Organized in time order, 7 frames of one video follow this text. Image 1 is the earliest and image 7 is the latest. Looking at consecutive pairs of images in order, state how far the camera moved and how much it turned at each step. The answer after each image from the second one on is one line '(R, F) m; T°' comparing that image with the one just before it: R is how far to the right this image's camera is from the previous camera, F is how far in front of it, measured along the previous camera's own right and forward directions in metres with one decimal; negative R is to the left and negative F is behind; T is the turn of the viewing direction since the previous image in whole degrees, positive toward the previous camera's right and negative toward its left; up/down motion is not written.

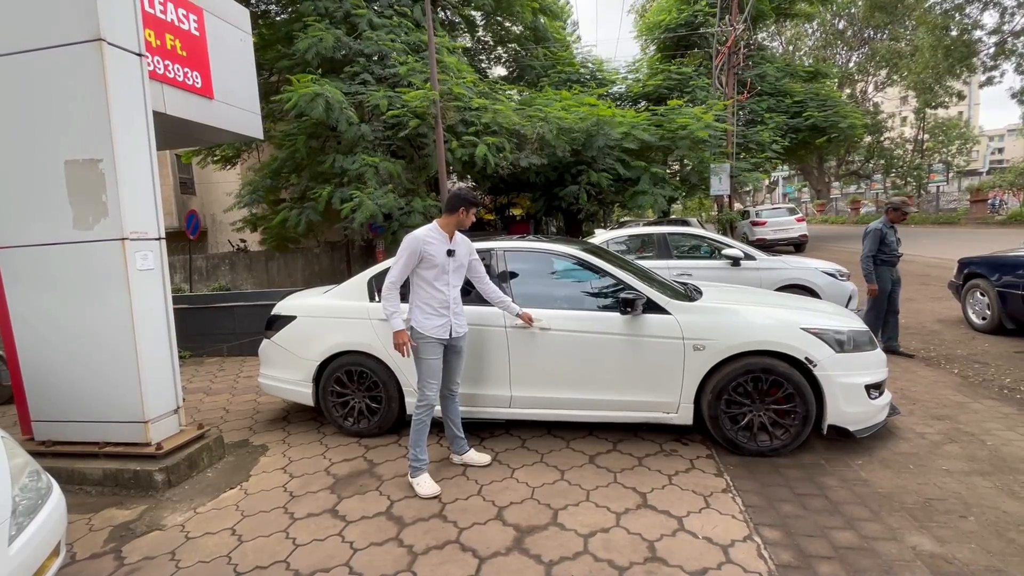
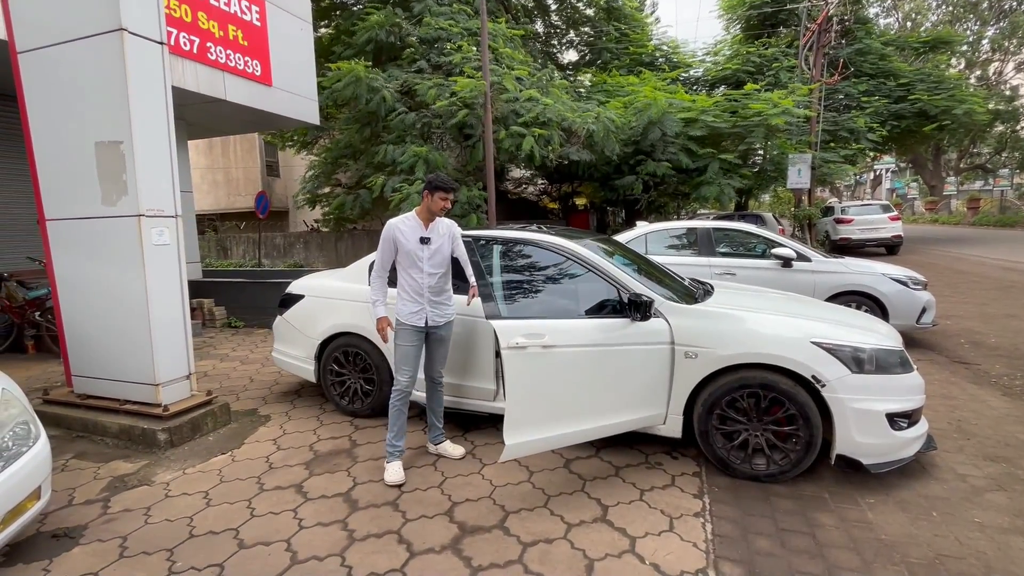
(+0.6, +0.2) m; -9°
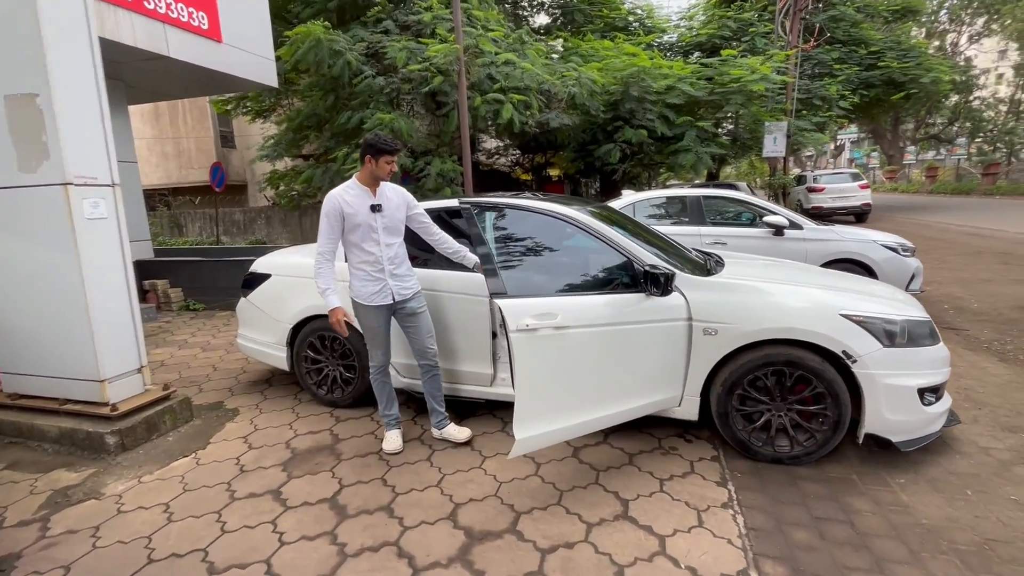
(-0.2, +0.4) m; +4°
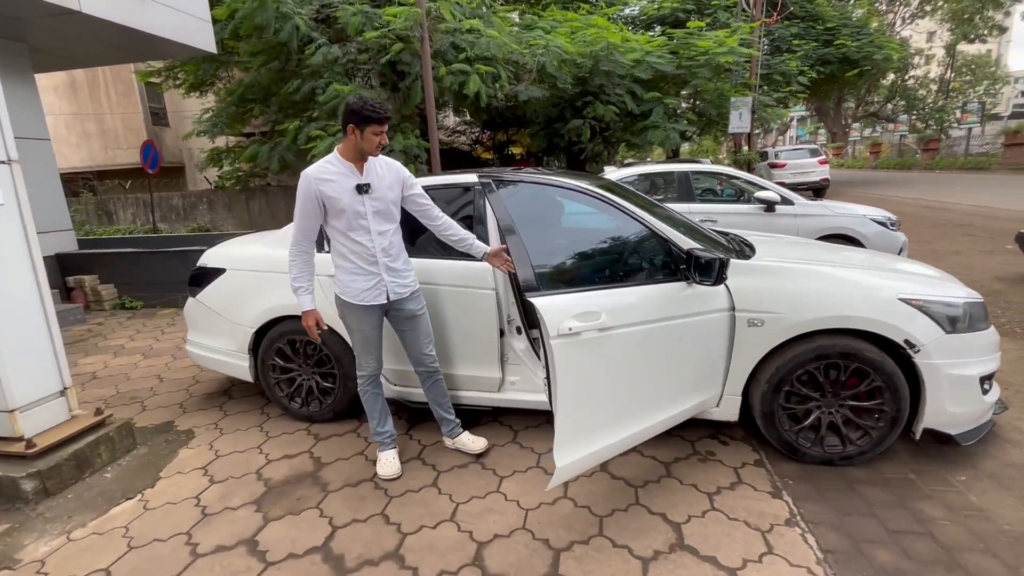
(-0.3, +0.5) m; +5°
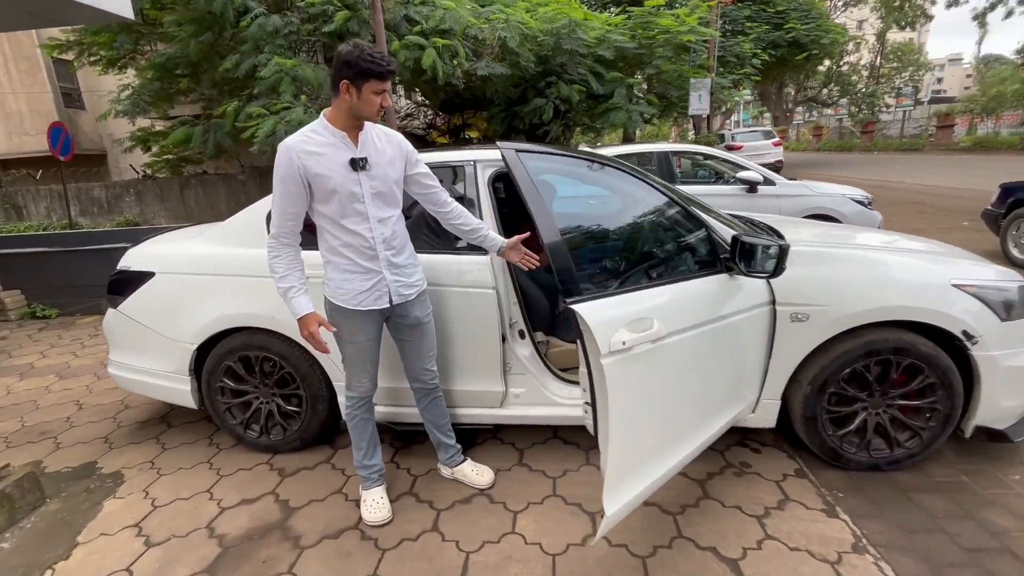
(-0.2, +0.4) m; +5°
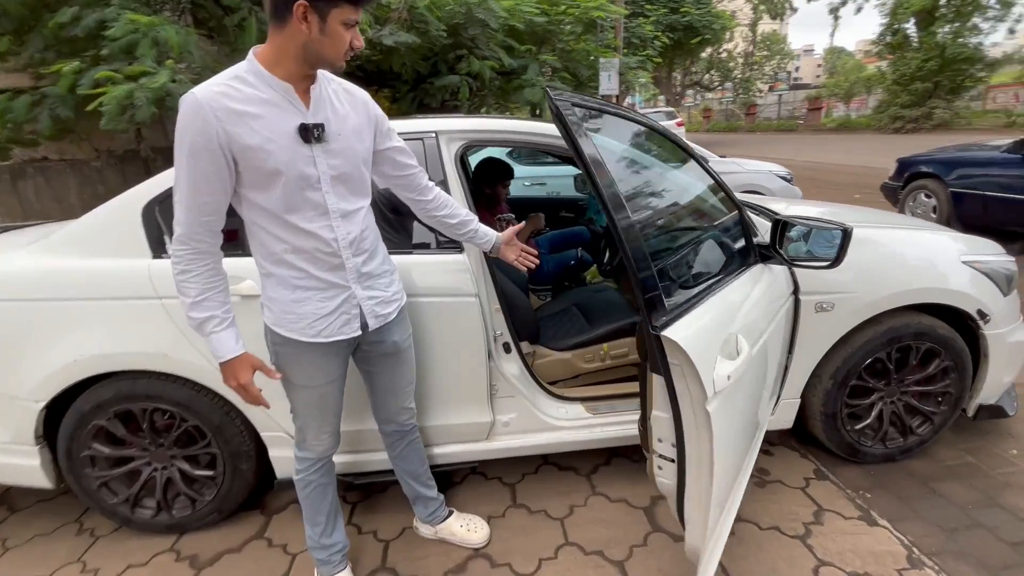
(-0.3, +0.5) m; +11°
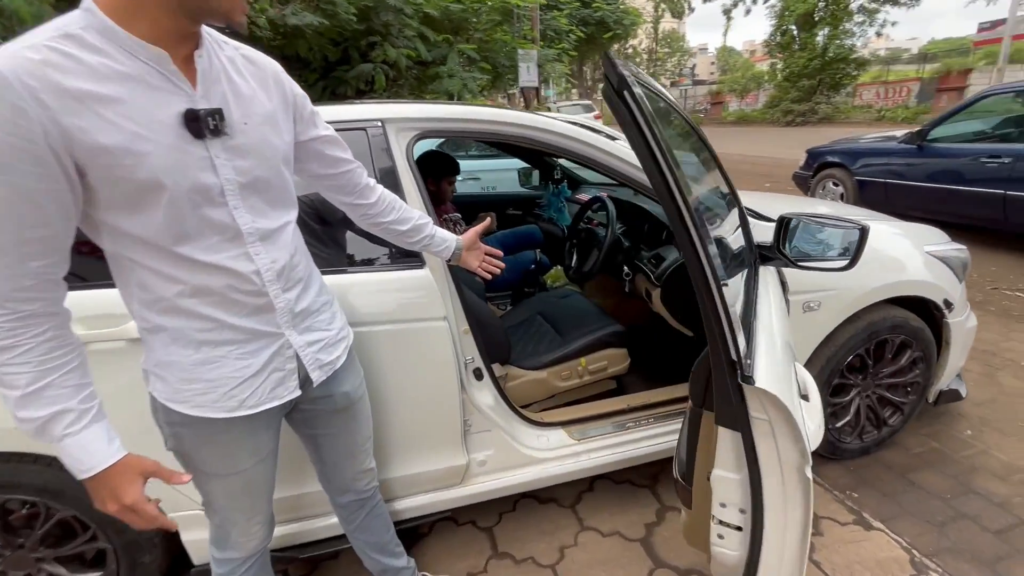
(-0.2, +0.3) m; +9°
